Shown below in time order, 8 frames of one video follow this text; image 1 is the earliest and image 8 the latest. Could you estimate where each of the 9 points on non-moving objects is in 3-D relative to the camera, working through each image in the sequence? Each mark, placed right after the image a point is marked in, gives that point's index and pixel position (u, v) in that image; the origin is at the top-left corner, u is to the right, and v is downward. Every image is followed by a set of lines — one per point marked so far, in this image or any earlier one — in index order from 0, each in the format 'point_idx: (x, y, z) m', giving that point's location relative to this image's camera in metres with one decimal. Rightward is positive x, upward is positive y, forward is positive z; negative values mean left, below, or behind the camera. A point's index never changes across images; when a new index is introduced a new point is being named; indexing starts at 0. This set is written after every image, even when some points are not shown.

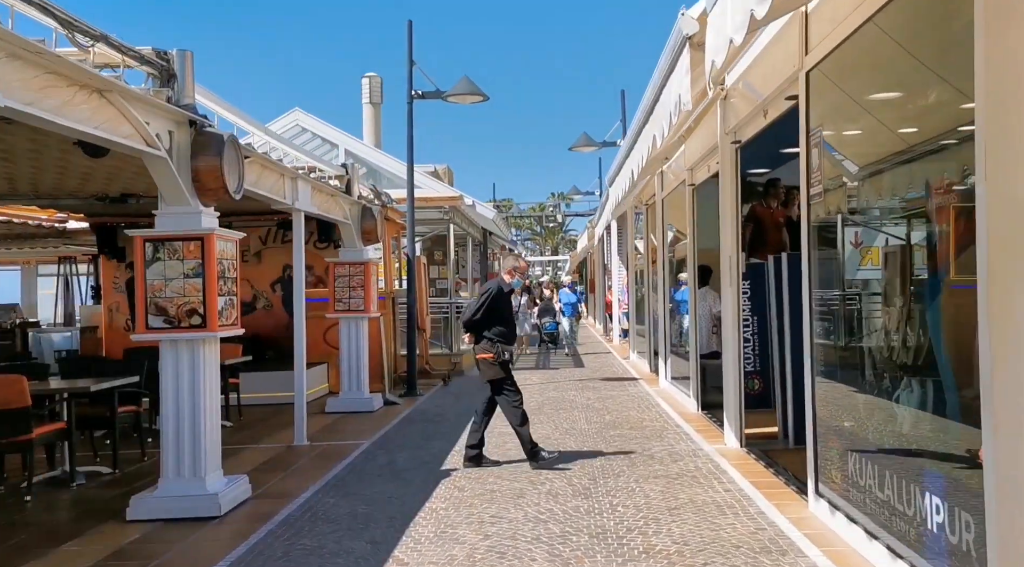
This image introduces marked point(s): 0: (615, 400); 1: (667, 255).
0: (+1.3, -1.4, +12.5) m
1: (+2.2, +0.4, +14.1) m
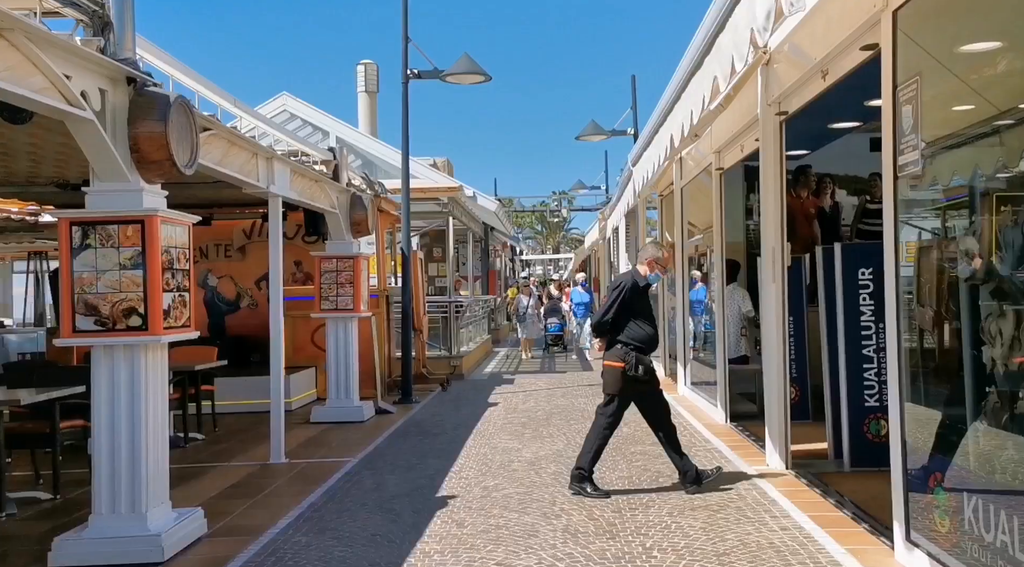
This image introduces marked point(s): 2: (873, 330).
0: (+1.3, -1.4, +11.3) m
1: (+2.3, +0.4, +12.9) m
2: (+2.6, -0.3, +7.3) m
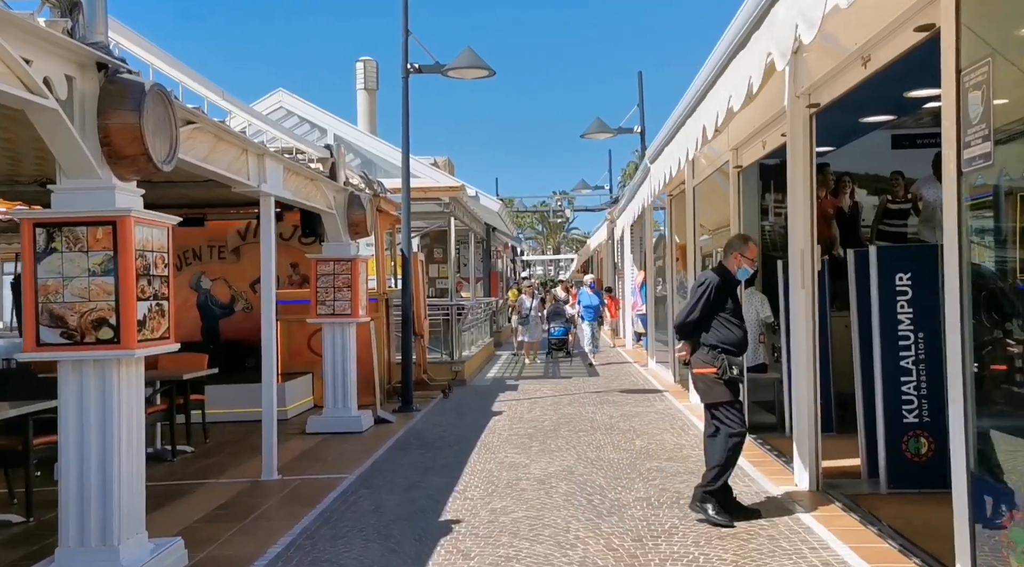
0: (+1.4, -1.4, +10.8) m
1: (+2.3, +0.4, +12.4) m
2: (+2.6, -0.4, +6.7) m
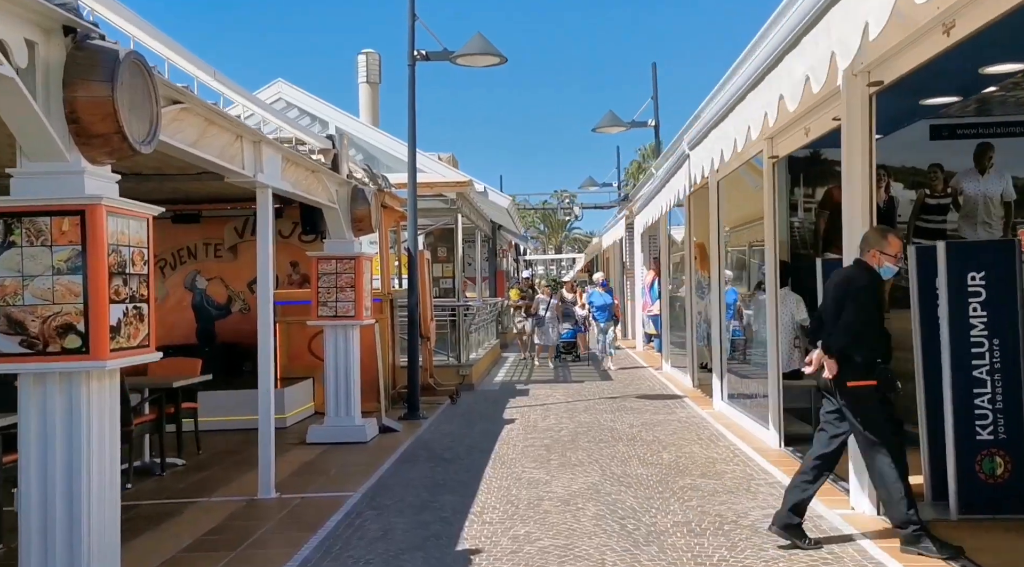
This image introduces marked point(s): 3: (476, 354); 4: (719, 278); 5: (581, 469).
0: (+1.5, -1.4, +10.1) m
1: (+2.5, +0.4, +11.7) m
2: (+2.8, -0.4, +6.0) m
3: (-0.6, -1.1, +16.3) m
4: (+2.4, +0.1, +11.7) m
5: (+0.5, -1.4, +8.0) m
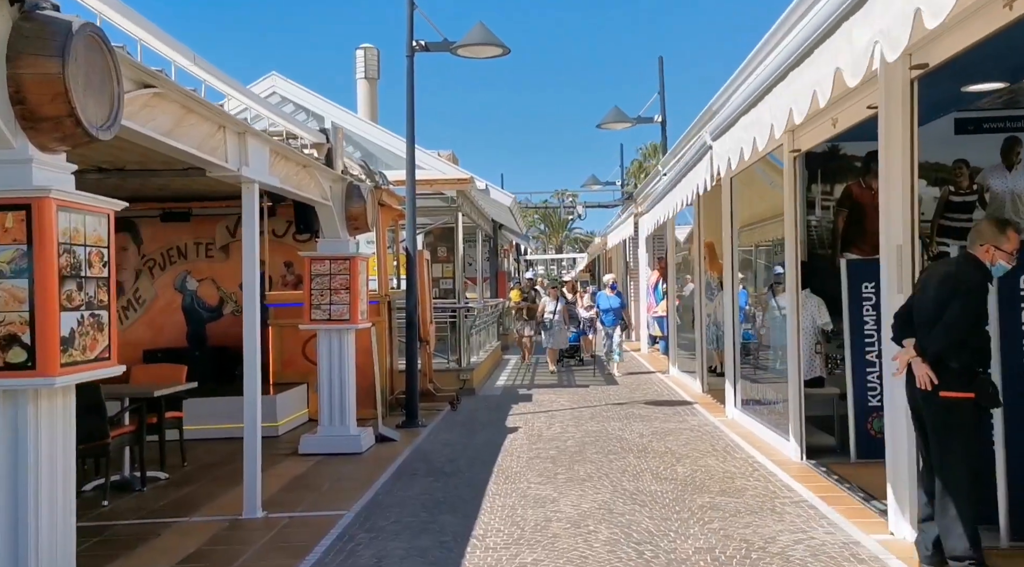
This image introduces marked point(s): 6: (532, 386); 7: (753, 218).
0: (+1.6, -1.4, +9.6) m
1: (+2.5, +0.4, +11.2) m
2: (+2.8, -0.4, +5.5) m
3: (-0.5, -1.2, +15.8) m
4: (+2.5, +0.1, +11.1) m
5: (+0.6, -1.5, +7.4) m
6: (+0.3, -1.5, +14.8) m
7: (+2.6, +0.7, +10.9) m
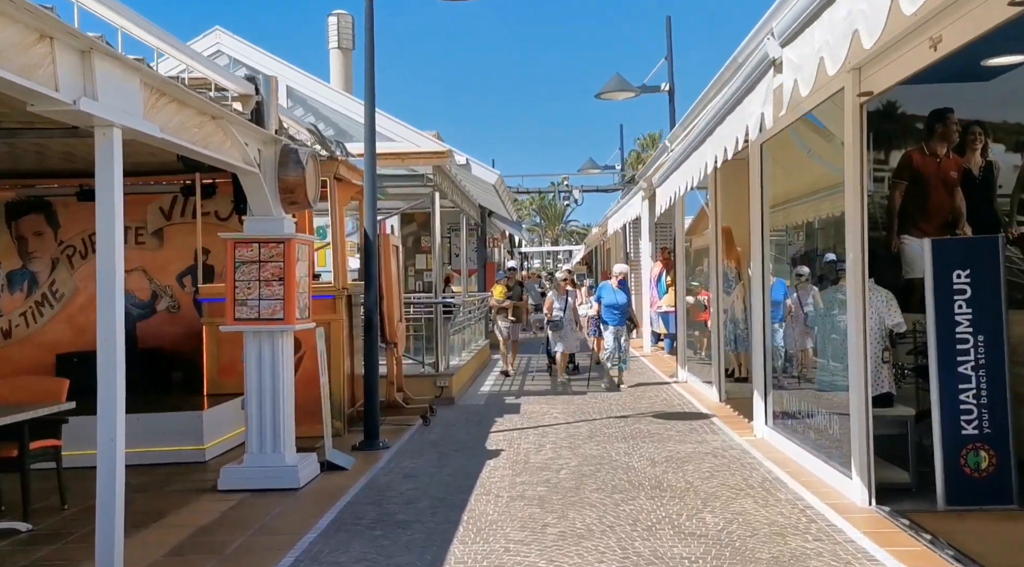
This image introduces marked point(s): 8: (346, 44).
0: (+1.4, -1.4, +7.6) m
1: (+2.3, +0.5, +9.2) m
2: (+2.7, -0.3, +3.5) m
3: (-0.7, -1.0, +13.8) m
4: (+2.3, +0.2, +9.2) m
5: (+0.4, -1.4, +5.5) m
6: (+0.1, -1.4, +12.9) m
7: (+2.5, +0.8, +8.9) m
8: (-3.1, +4.4, +18.7) m
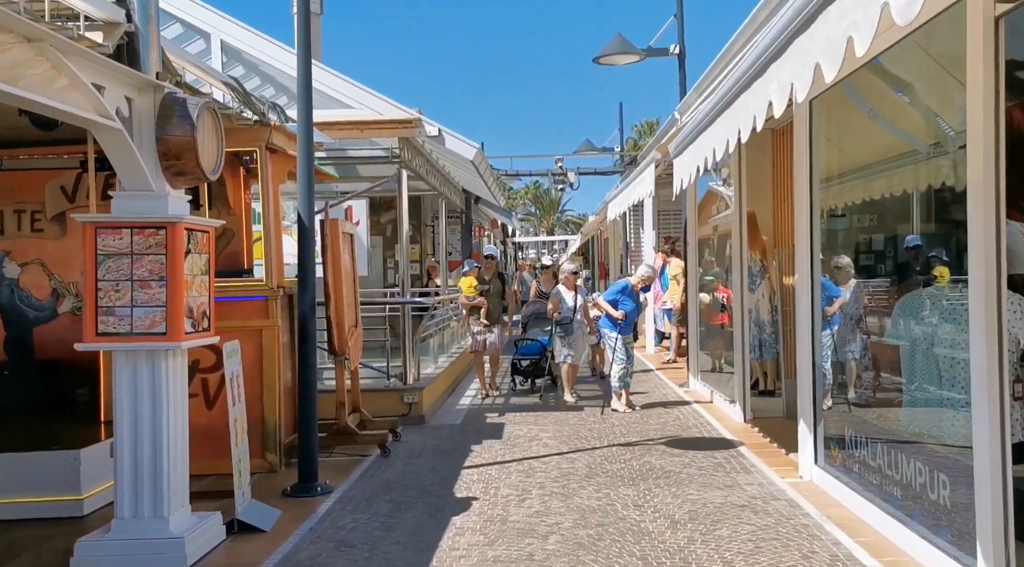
0: (+1.3, -1.4, +5.6) m
1: (+2.2, +0.5, +7.2) m
2: (+2.5, -0.4, +1.5) m
3: (-0.9, -1.0, +11.8) m
4: (+2.1, +0.2, +7.1) m
5: (+0.3, -1.4, +3.4) m
6: (-0.1, -1.3, +10.8) m
7: (+2.3, +0.8, +6.8) m
8: (-3.3, +4.5, +16.6) m
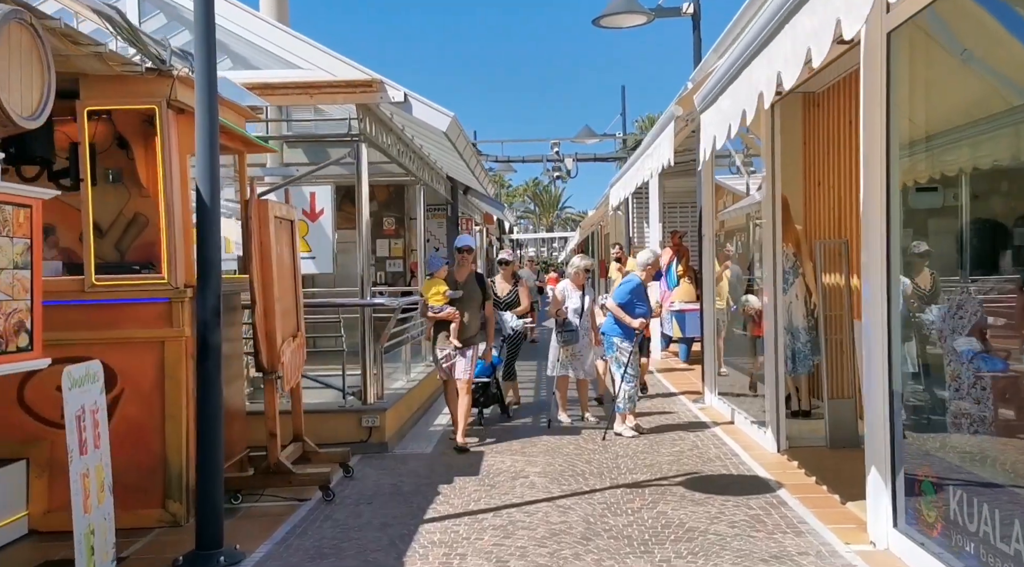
0: (+1.1, -1.4, +3.8) m
1: (+2.0, +0.5, +5.3) m
2: (+2.4, -0.4, -0.3) m
3: (-1.1, -1.0, +9.9) m
4: (+2.0, +0.2, +5.3) m
5: (+0.1, -1.4, +1.6) m
6: (-0.2, -1.3, +9.0) m
7: (+2.1, +0.8, +5.0) m
8: (-3.4, +4.5, +14.8) m
